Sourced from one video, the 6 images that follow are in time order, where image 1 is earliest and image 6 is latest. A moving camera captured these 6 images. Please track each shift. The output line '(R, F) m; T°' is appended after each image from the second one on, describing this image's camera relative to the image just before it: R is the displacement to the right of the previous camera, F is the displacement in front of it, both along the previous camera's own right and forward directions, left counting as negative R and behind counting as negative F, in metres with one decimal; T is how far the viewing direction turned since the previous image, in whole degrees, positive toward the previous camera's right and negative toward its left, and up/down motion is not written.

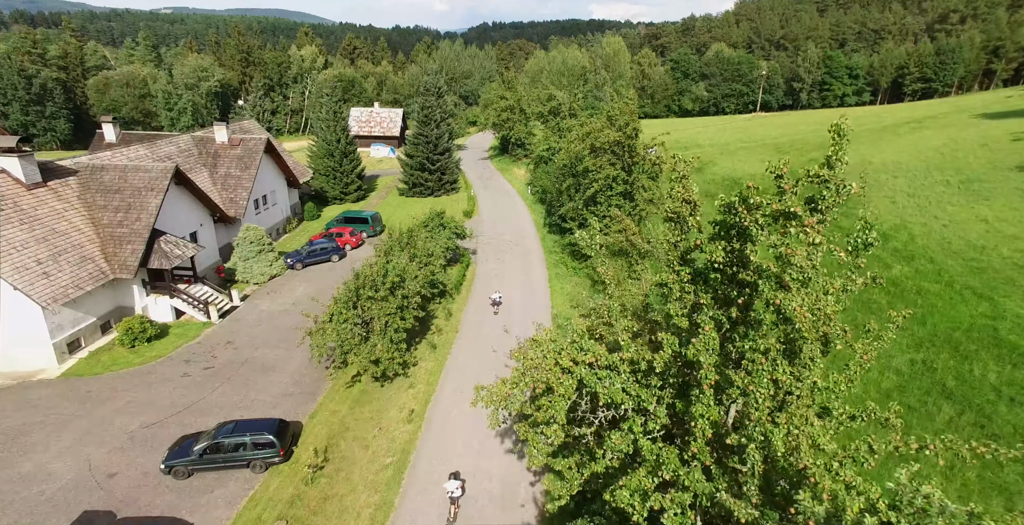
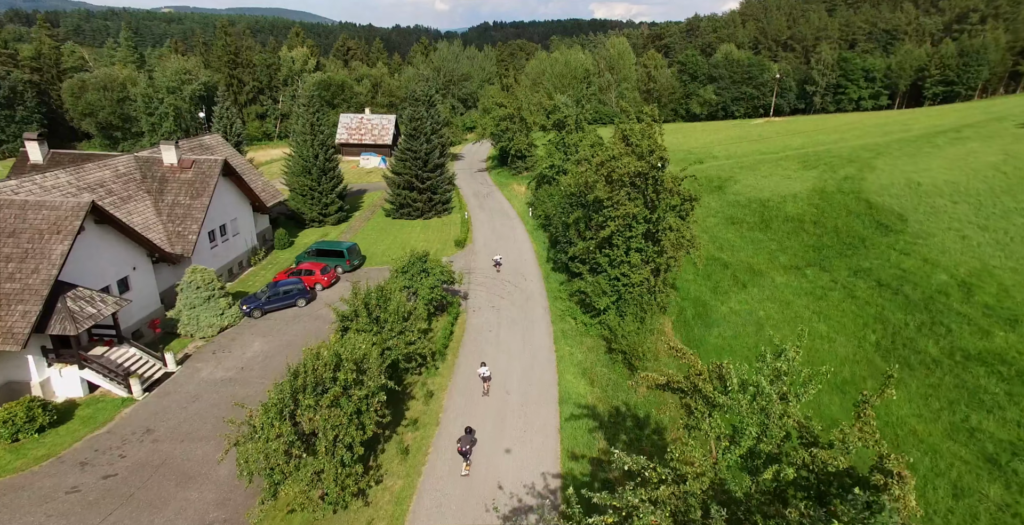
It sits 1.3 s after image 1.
(+0.2, +5.0) m; 0°
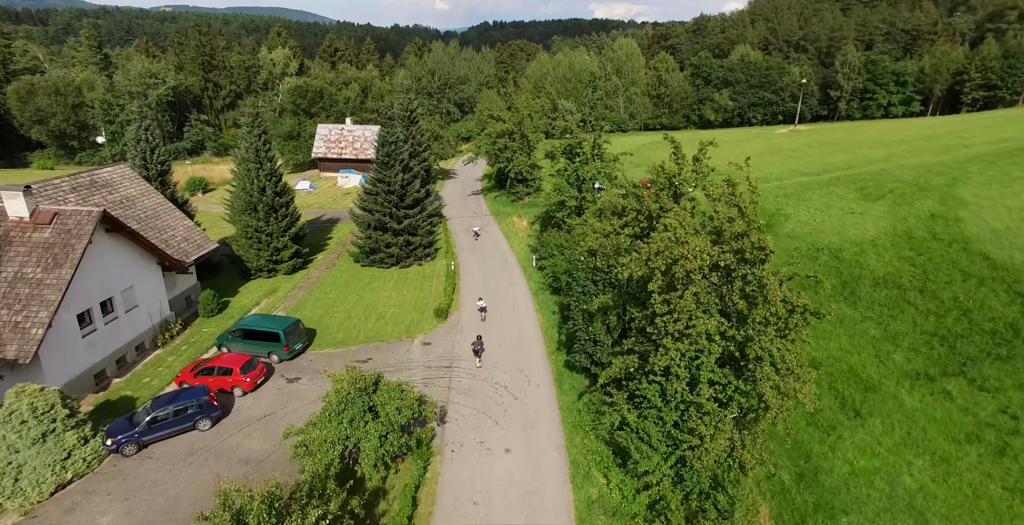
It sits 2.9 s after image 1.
(+0.1, +8.8) m; 0°
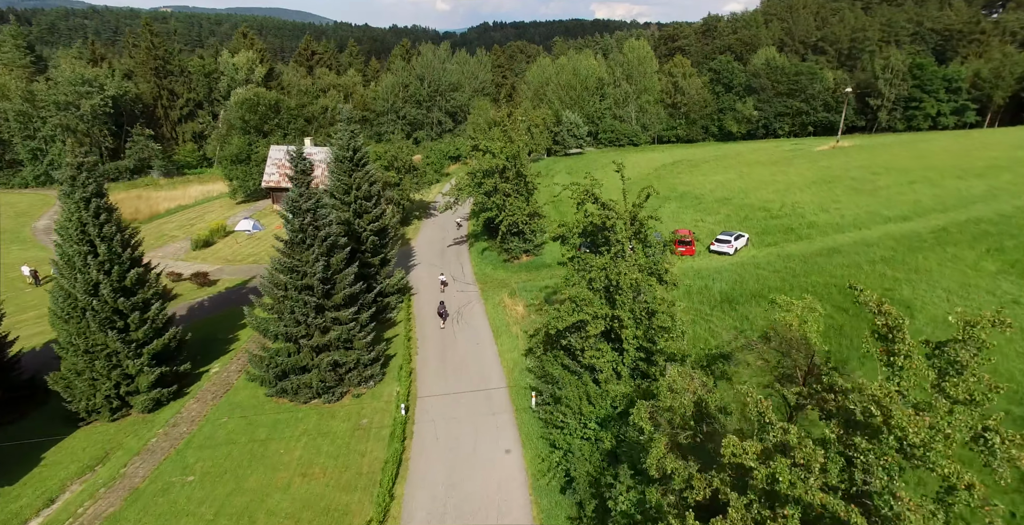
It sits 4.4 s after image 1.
(+0.6, +12.5) m; 0°
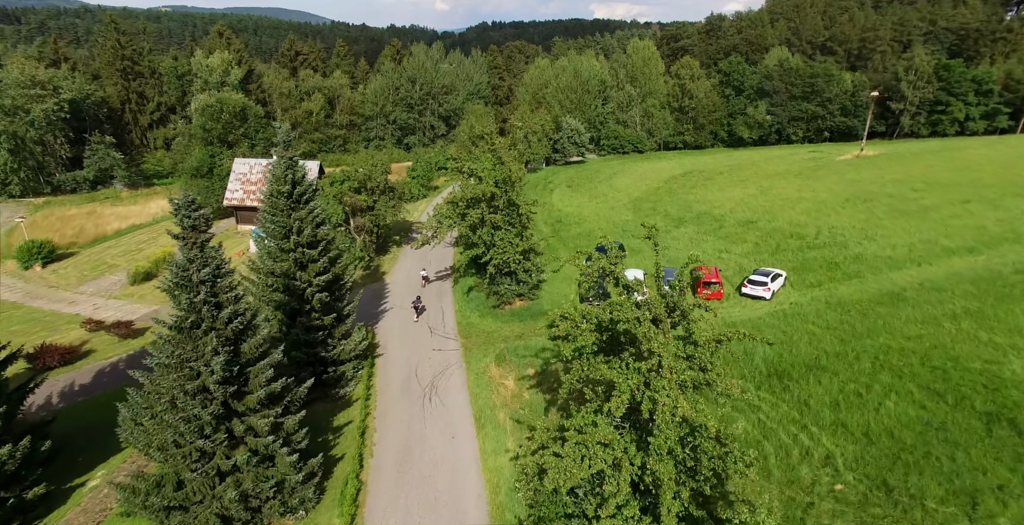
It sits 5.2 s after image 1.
(+0.5, +6.4) m; 0°
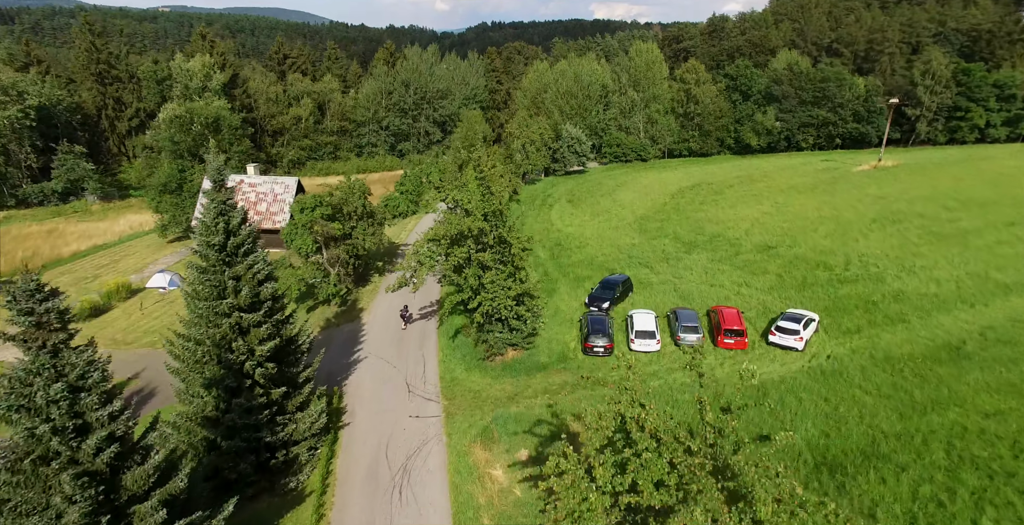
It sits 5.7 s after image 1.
(+0.4, +4.2) m; 0°
